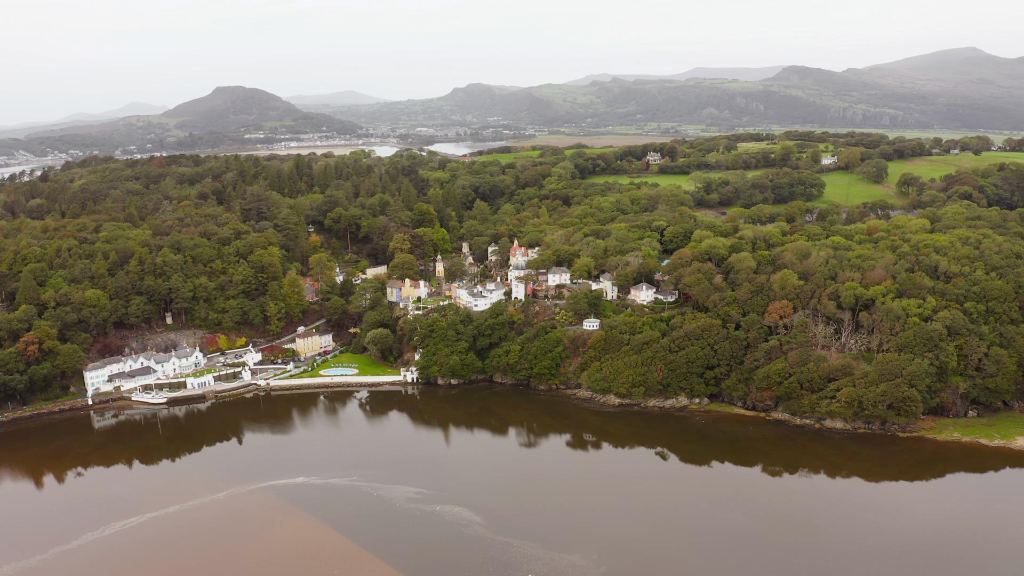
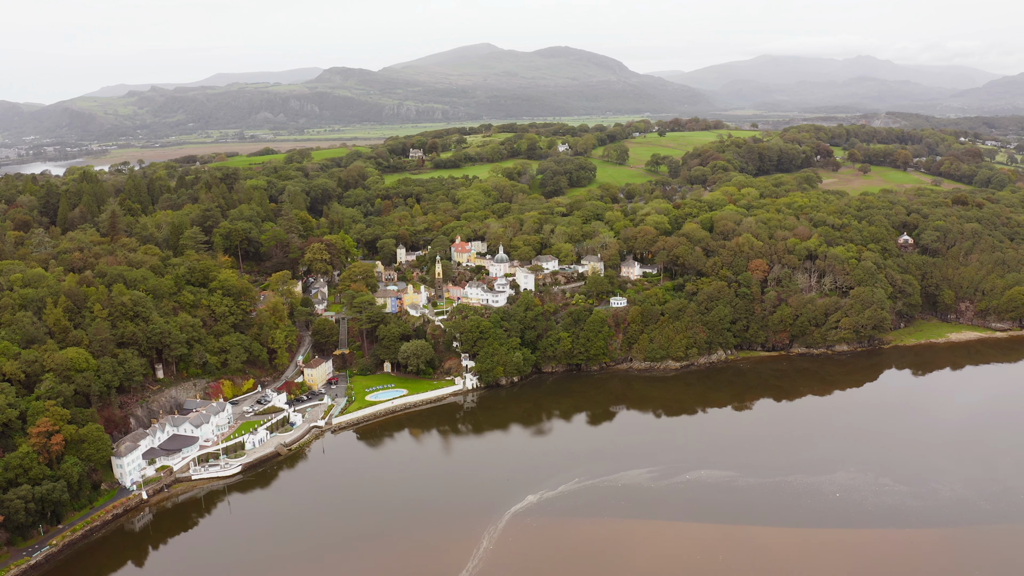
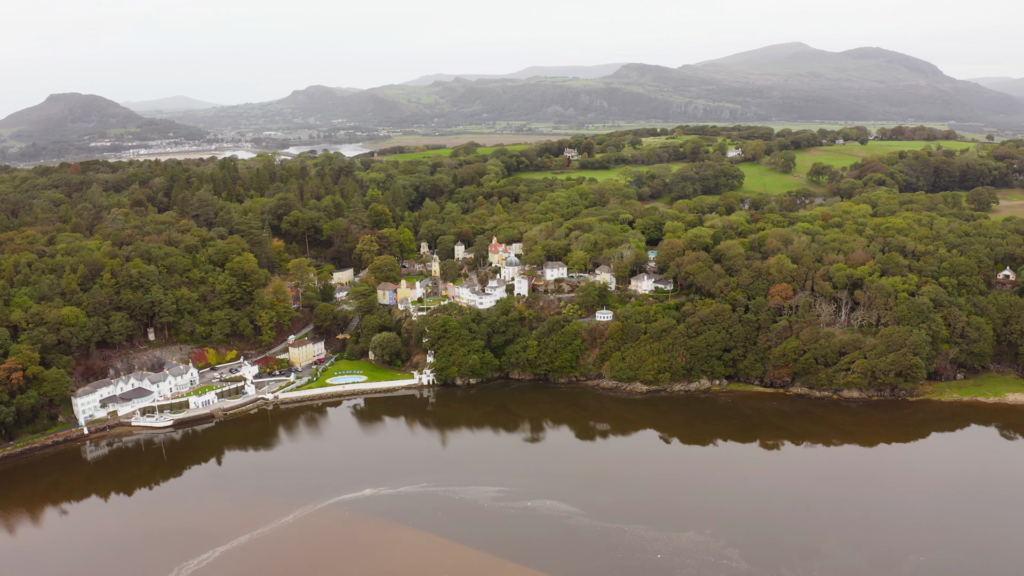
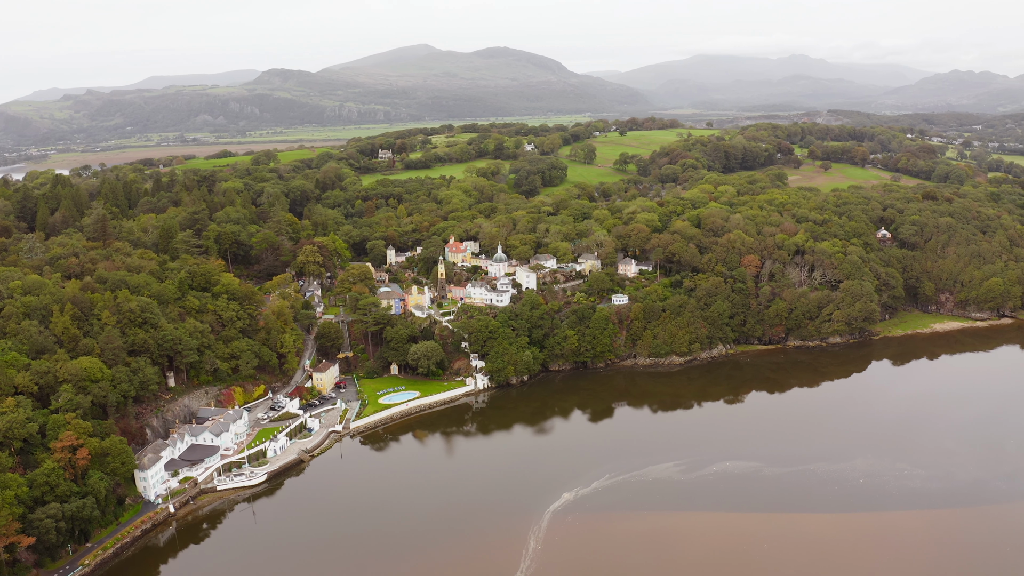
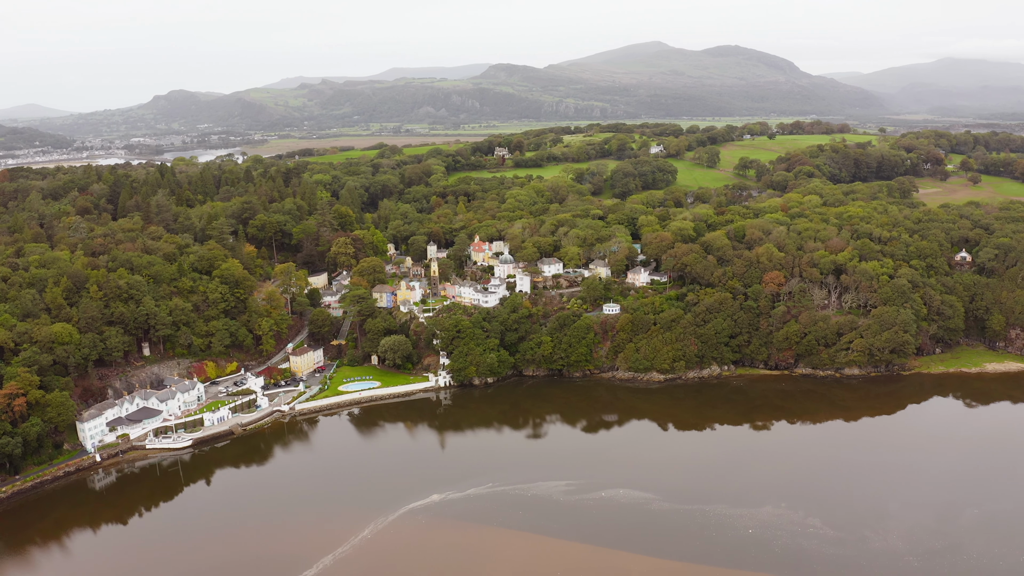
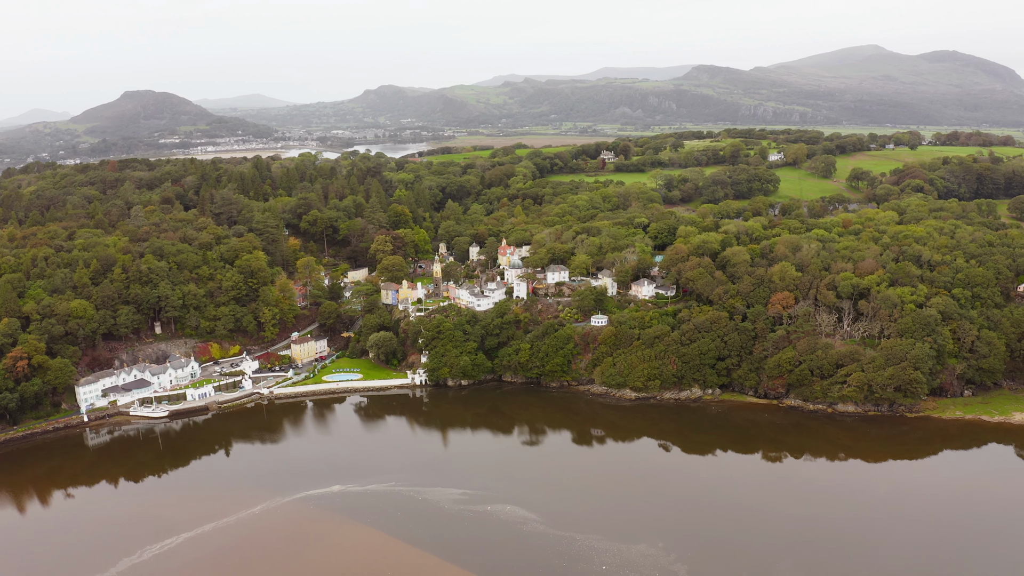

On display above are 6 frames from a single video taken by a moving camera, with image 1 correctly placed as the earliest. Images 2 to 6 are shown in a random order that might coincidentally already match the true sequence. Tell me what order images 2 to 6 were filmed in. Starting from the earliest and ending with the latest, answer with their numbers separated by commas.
6, 3, 5, 2, 4
